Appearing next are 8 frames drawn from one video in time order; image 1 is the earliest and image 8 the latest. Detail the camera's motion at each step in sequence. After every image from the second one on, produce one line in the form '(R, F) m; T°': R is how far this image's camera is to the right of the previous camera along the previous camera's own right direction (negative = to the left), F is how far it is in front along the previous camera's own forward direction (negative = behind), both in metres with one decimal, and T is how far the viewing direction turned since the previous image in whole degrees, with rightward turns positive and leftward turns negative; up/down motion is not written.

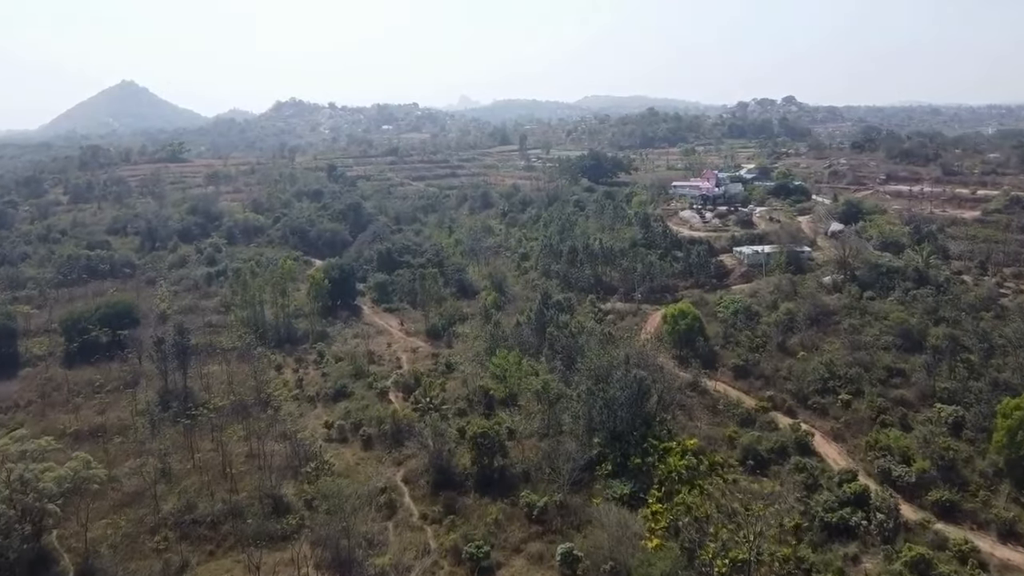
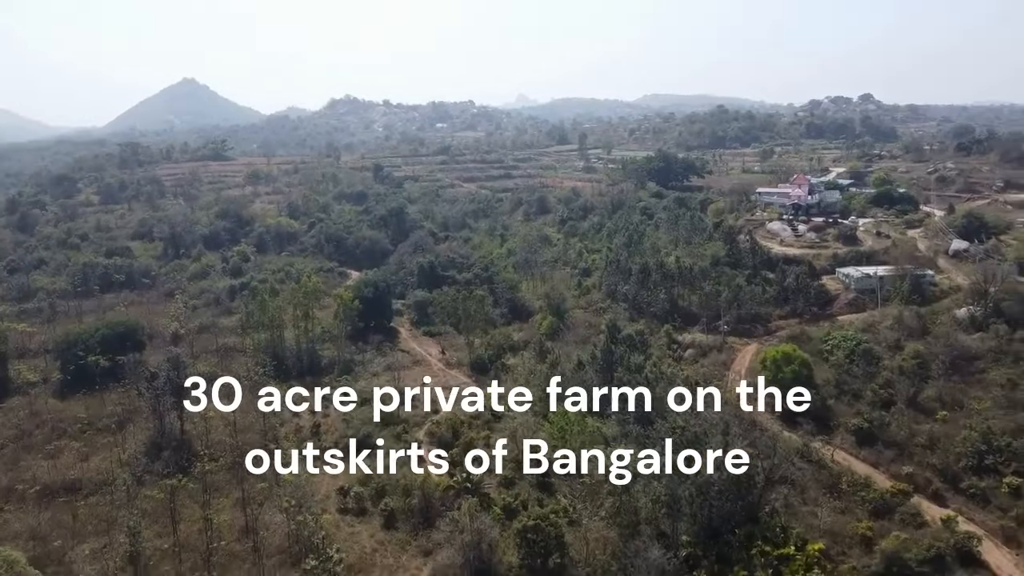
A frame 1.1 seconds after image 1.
(-0.2, +5.2) m; -4°
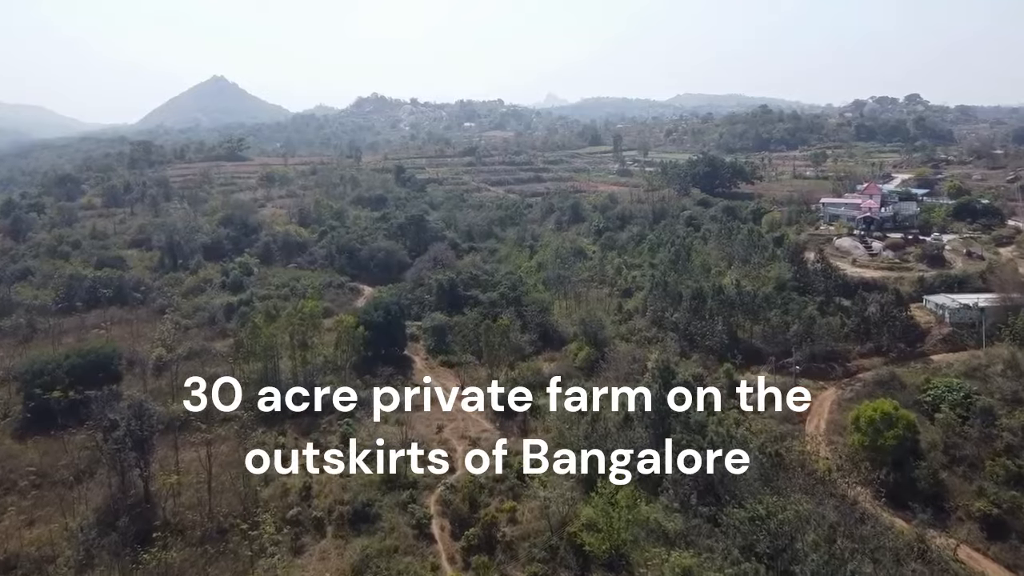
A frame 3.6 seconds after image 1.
(-0.1, +4.2) m; -2°
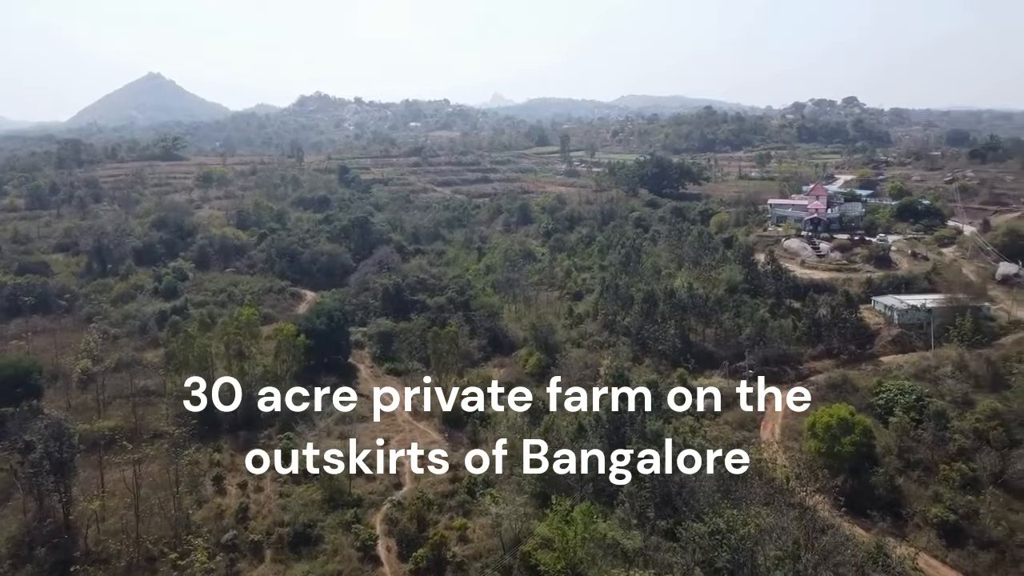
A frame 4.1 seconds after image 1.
(0.0, +0.8) m; +4°
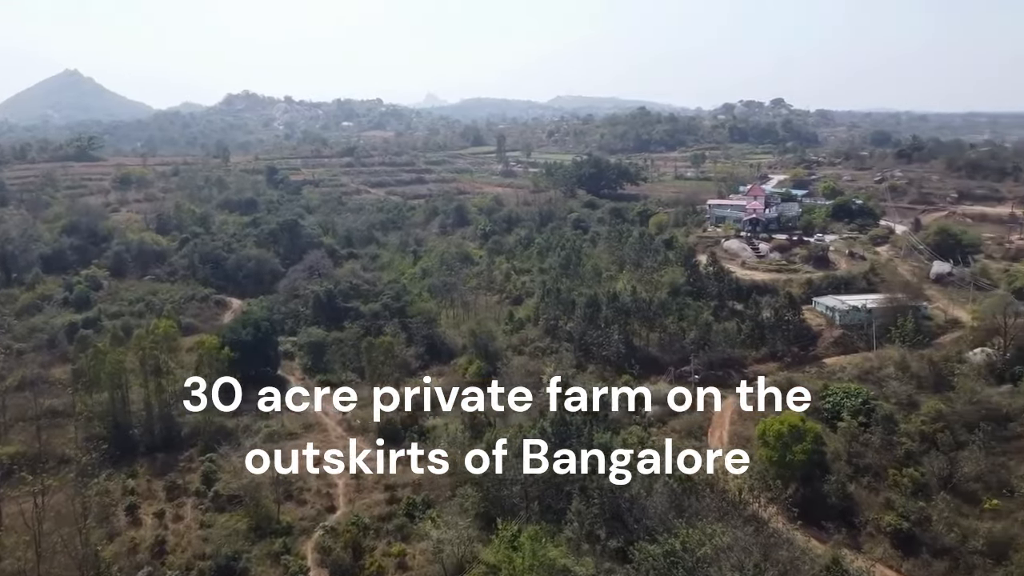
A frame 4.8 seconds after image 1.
(0.0, +1.0) m; +5°
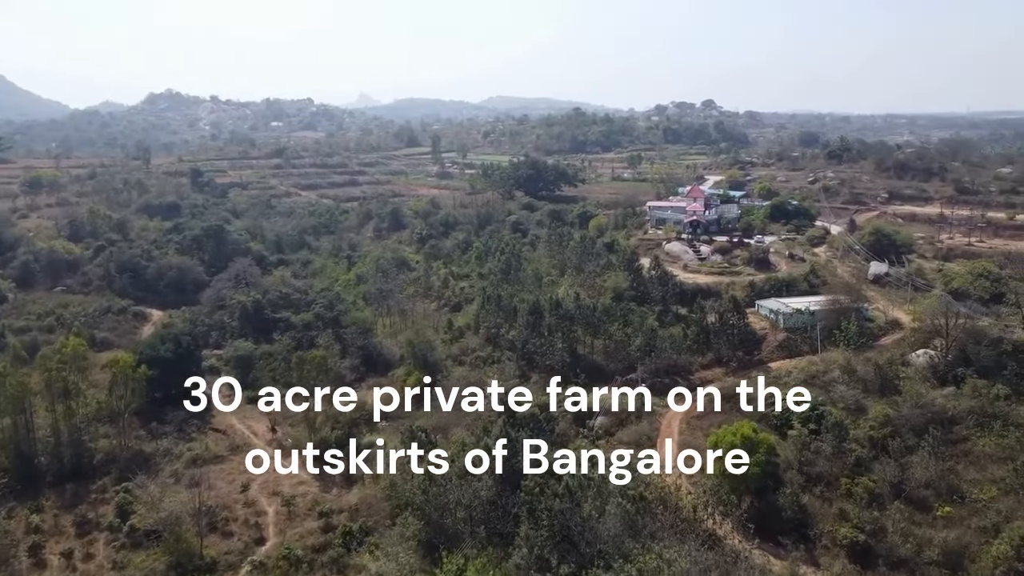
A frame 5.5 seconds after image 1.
(-0.1, +1.0) m; +5°
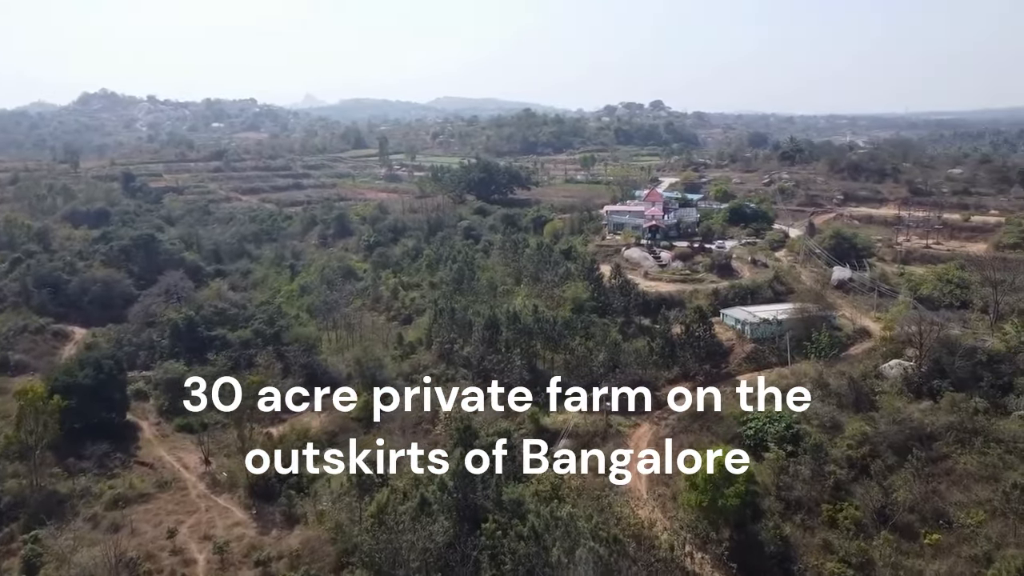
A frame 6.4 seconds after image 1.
(-0.1, +1.5) m; +4°
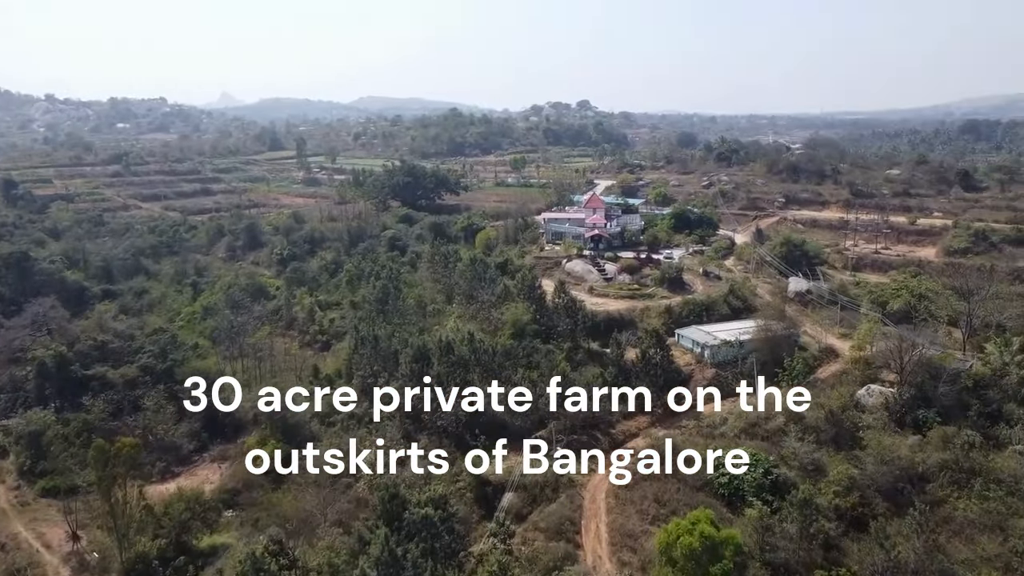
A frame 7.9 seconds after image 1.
(-0.1, +3.0) m; +5°
